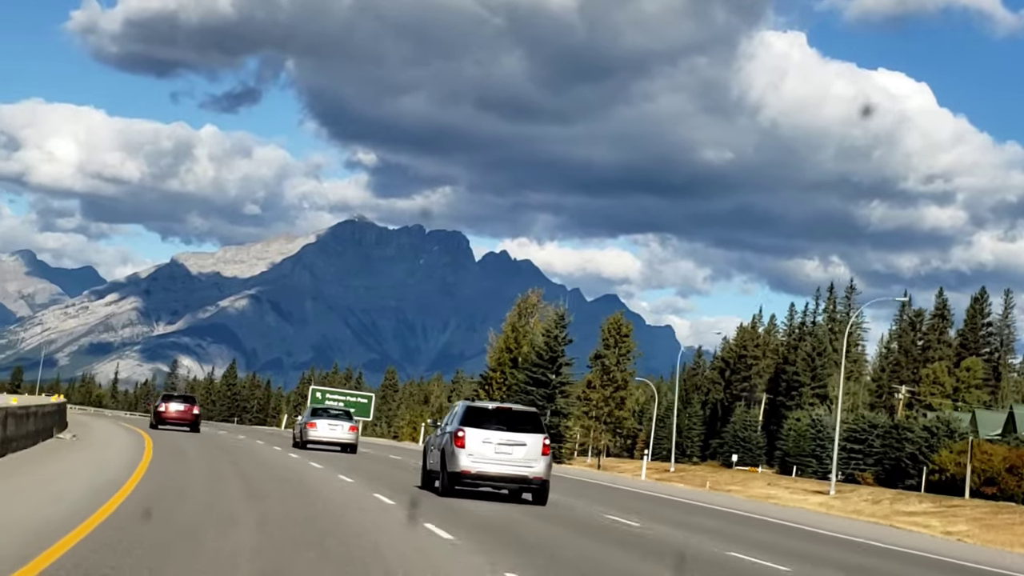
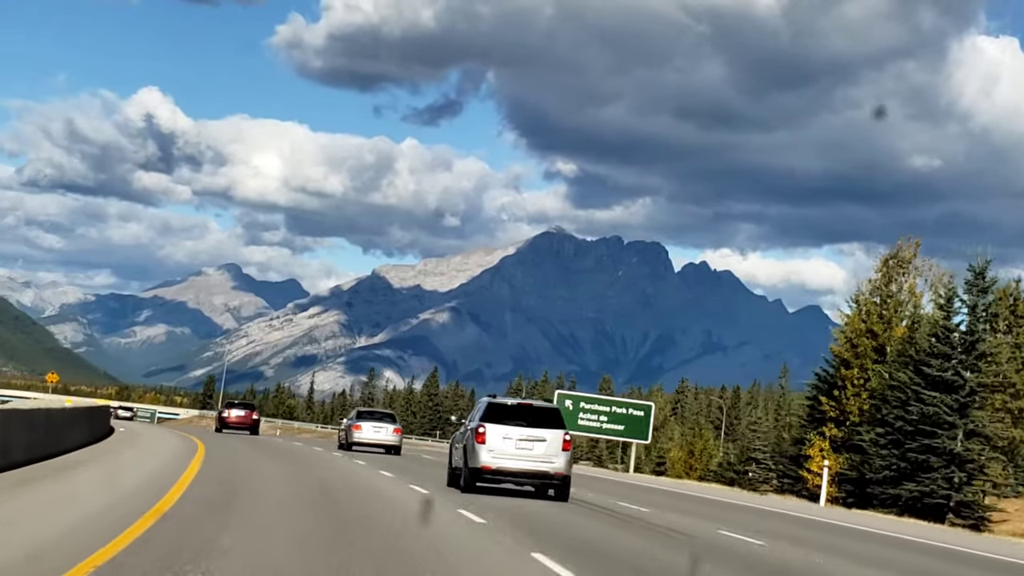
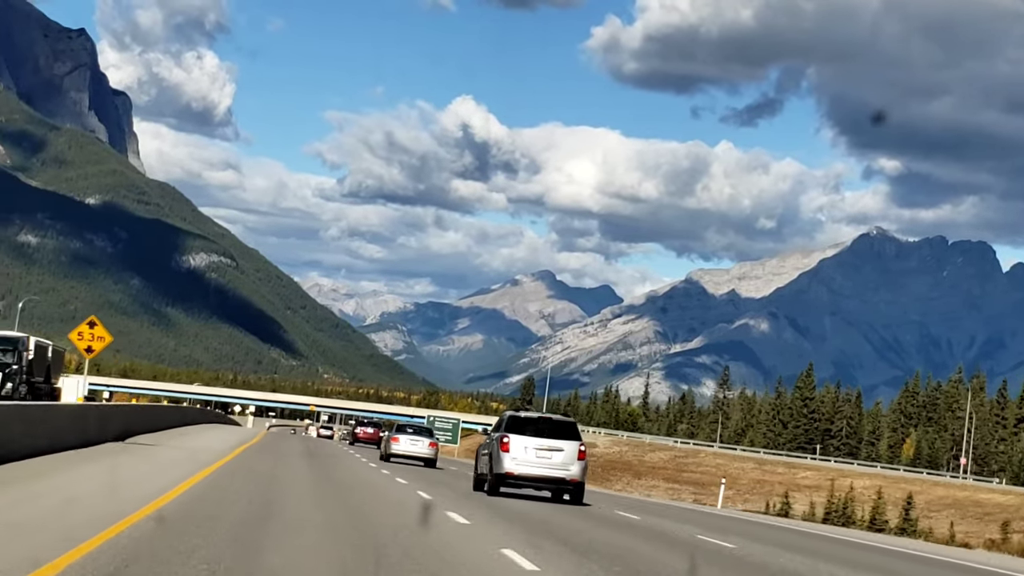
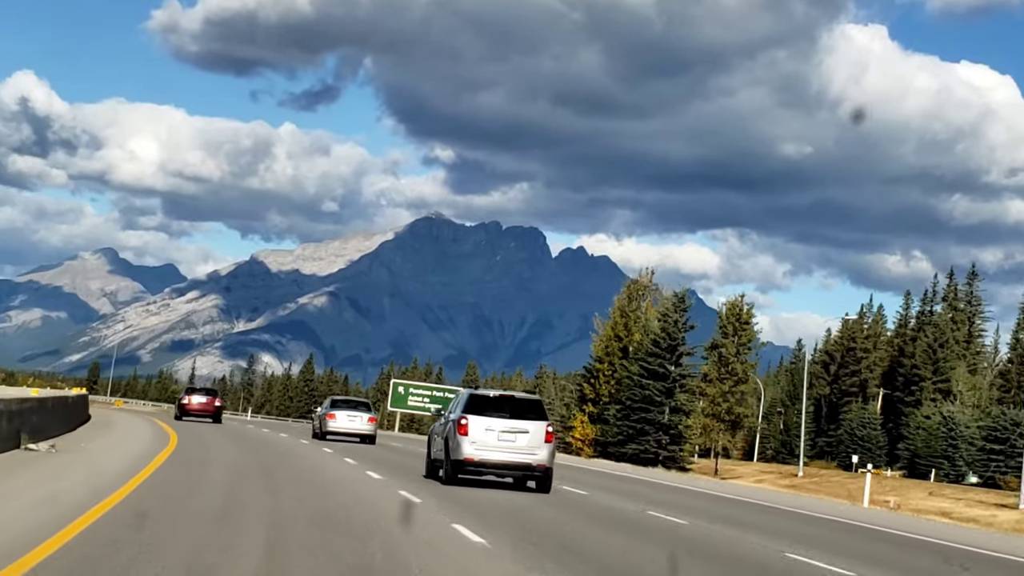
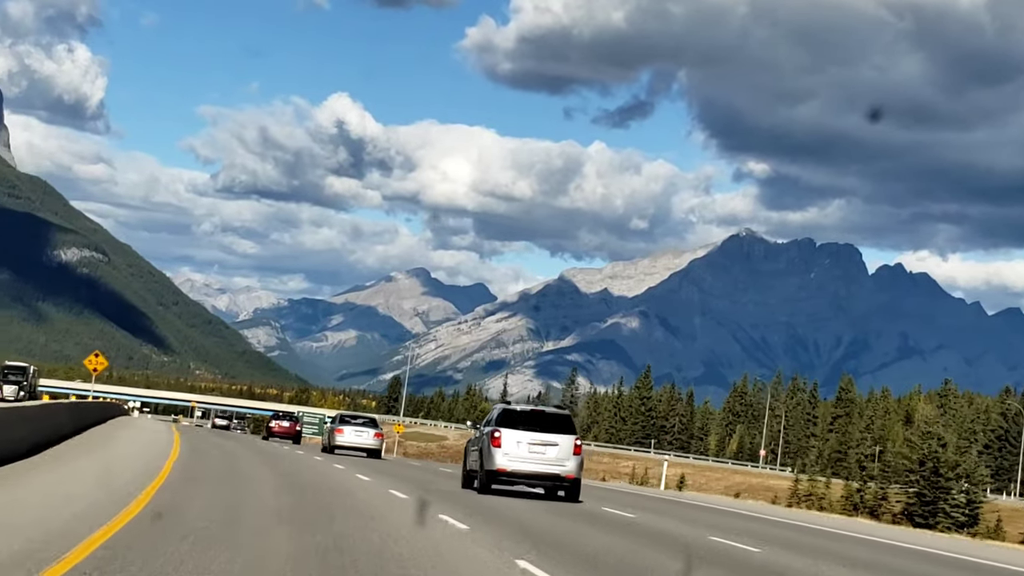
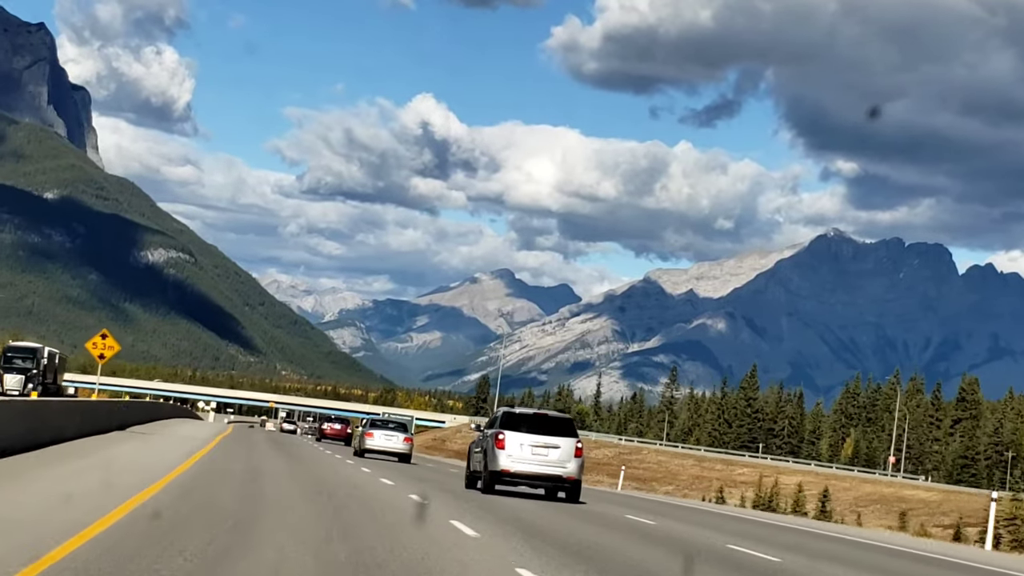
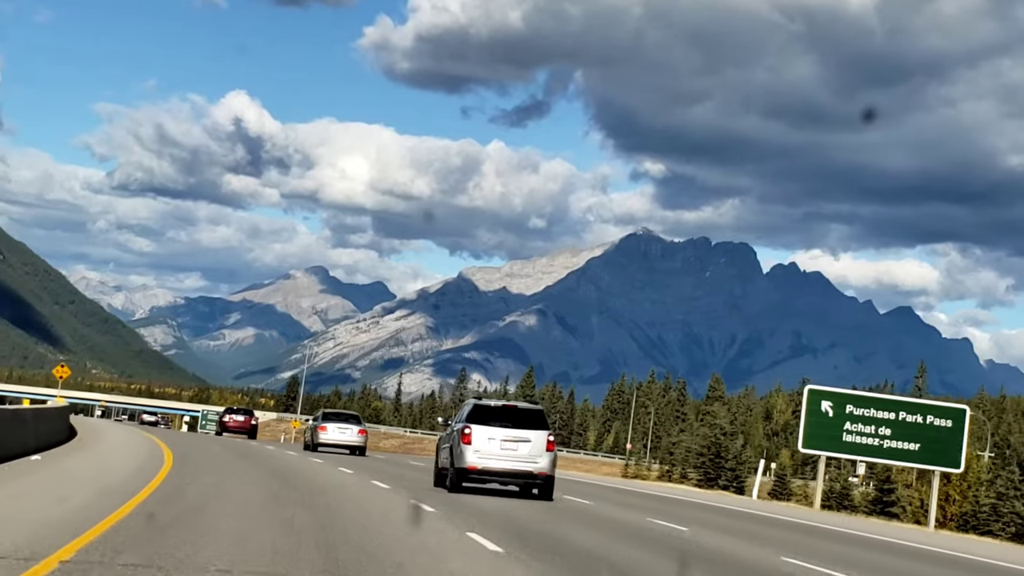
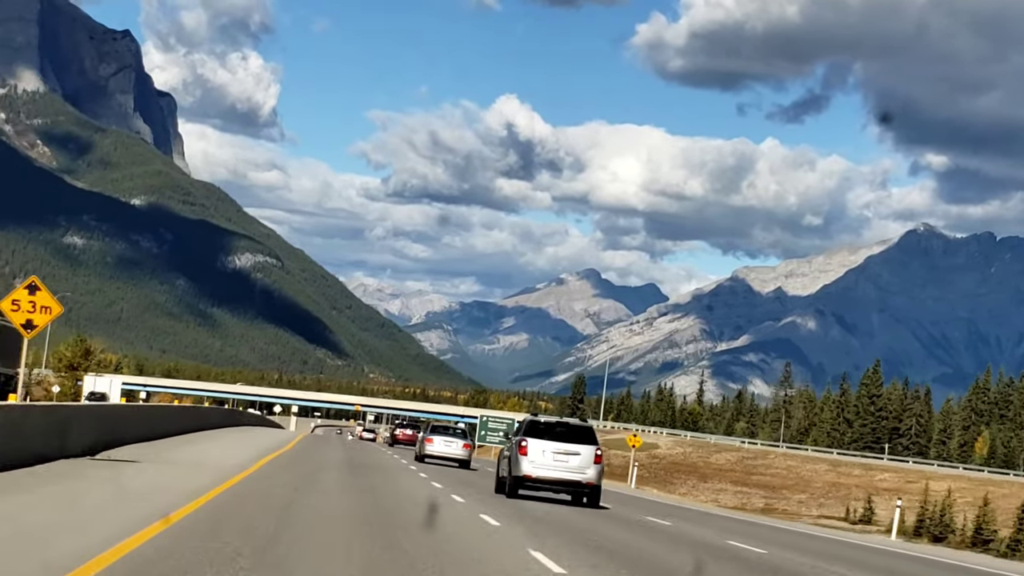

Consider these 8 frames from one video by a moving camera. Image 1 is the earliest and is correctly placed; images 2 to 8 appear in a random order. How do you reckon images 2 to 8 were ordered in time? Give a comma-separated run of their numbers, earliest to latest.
4, 2, 7, 5, 6, 3, 8
